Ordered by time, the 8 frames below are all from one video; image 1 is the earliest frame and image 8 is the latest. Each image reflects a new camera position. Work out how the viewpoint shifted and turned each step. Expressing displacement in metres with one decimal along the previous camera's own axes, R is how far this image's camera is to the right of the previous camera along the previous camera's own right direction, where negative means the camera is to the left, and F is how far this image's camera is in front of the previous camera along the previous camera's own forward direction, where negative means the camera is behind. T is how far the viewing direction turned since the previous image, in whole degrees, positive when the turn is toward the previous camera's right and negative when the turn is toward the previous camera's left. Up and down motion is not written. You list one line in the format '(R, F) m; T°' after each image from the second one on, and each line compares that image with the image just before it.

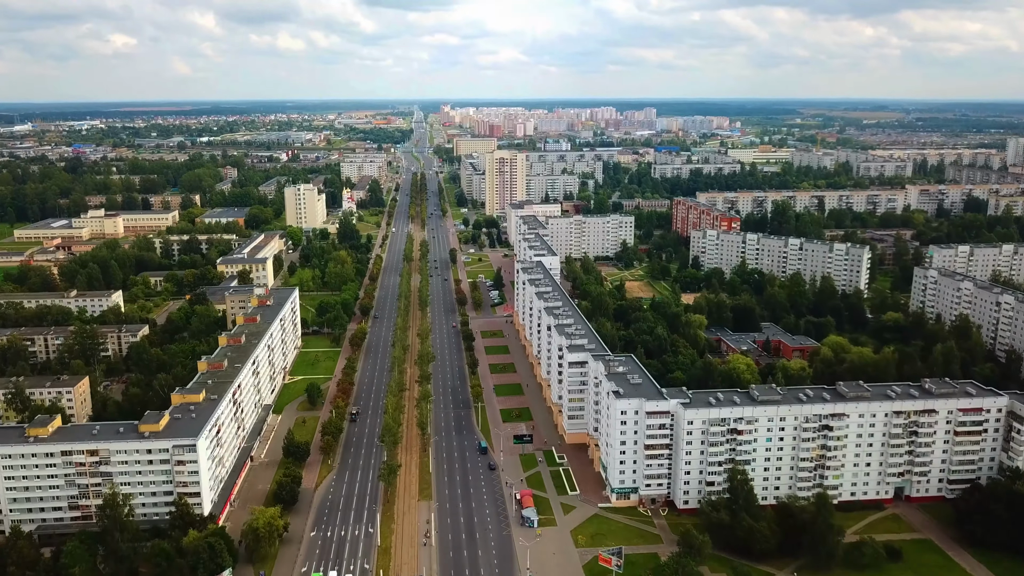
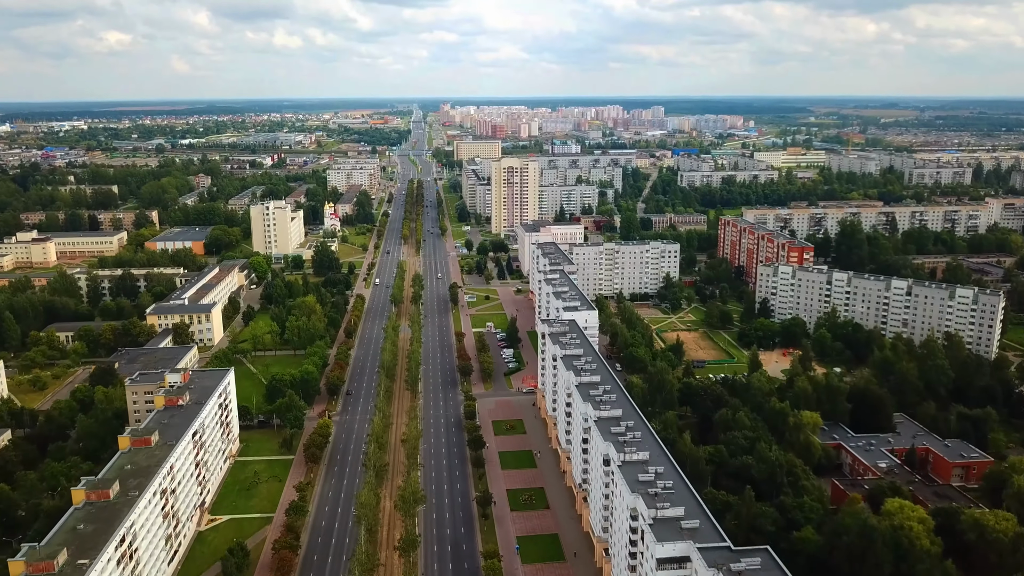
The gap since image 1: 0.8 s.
(-1.3, +19.0) m; 0°
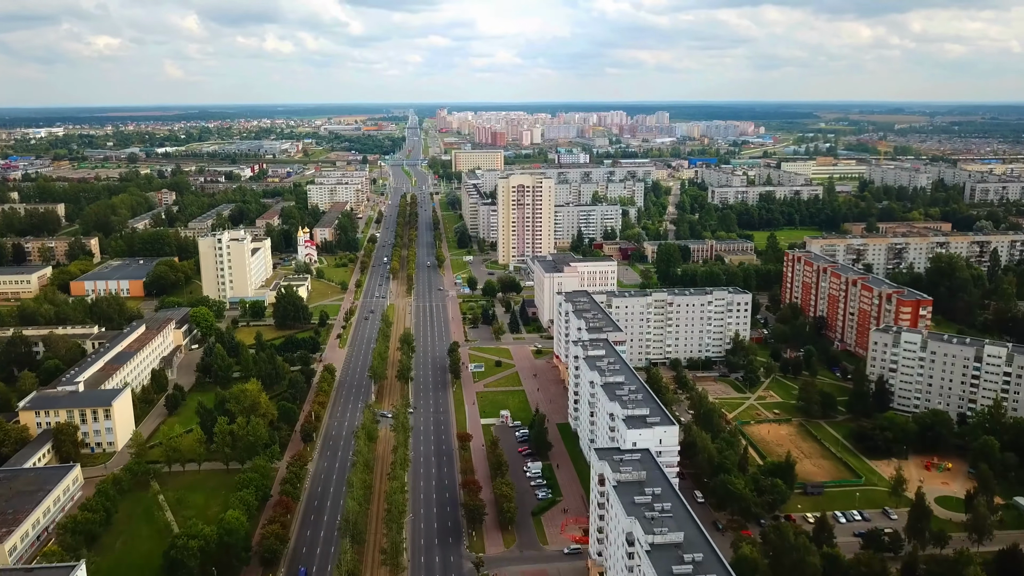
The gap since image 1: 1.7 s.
(-1.6, +18.5) m; 0°
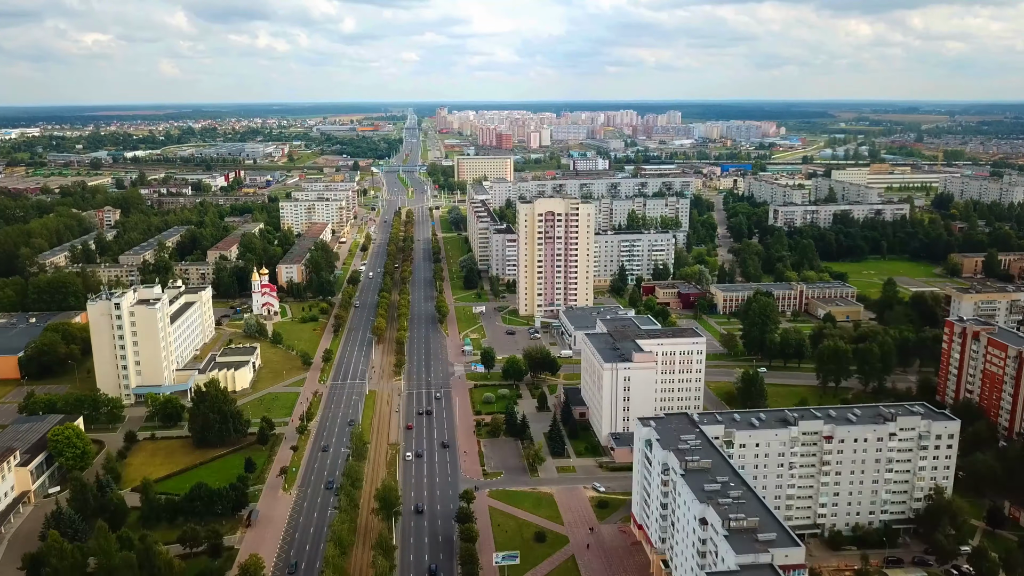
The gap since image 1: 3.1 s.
(-2.1, +23.5) m; 0°
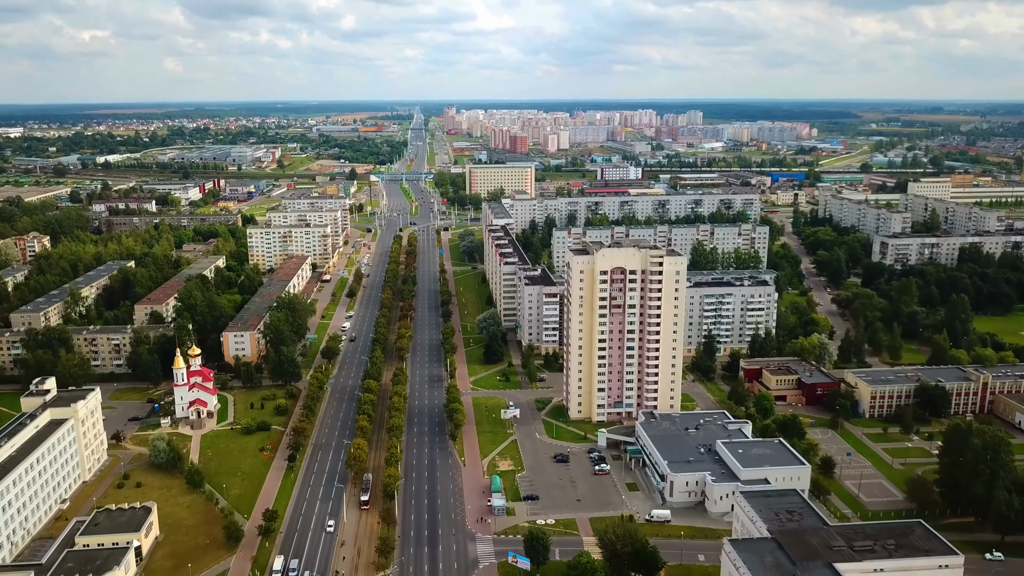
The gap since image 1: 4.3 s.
(-2.3, +23.2) m; 0°
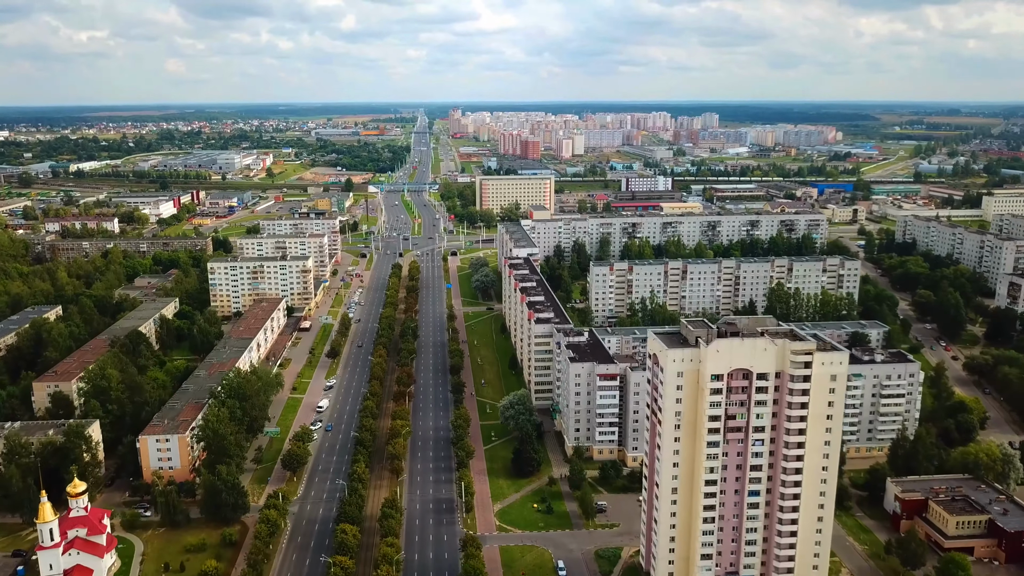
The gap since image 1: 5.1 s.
(-1.8, +17.2) m; 0°
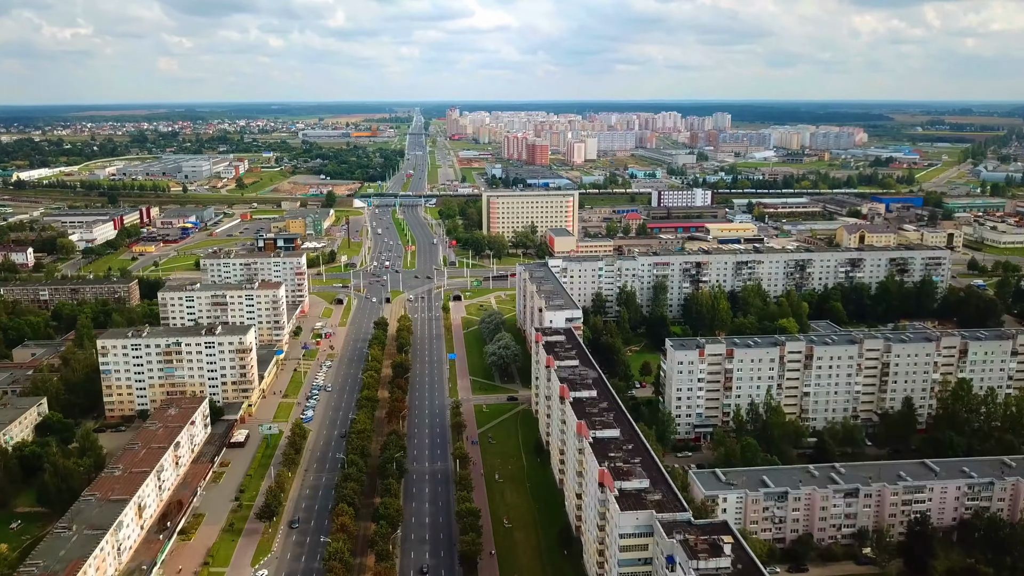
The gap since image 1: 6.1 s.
(-2.2, +22.3) m; 0°
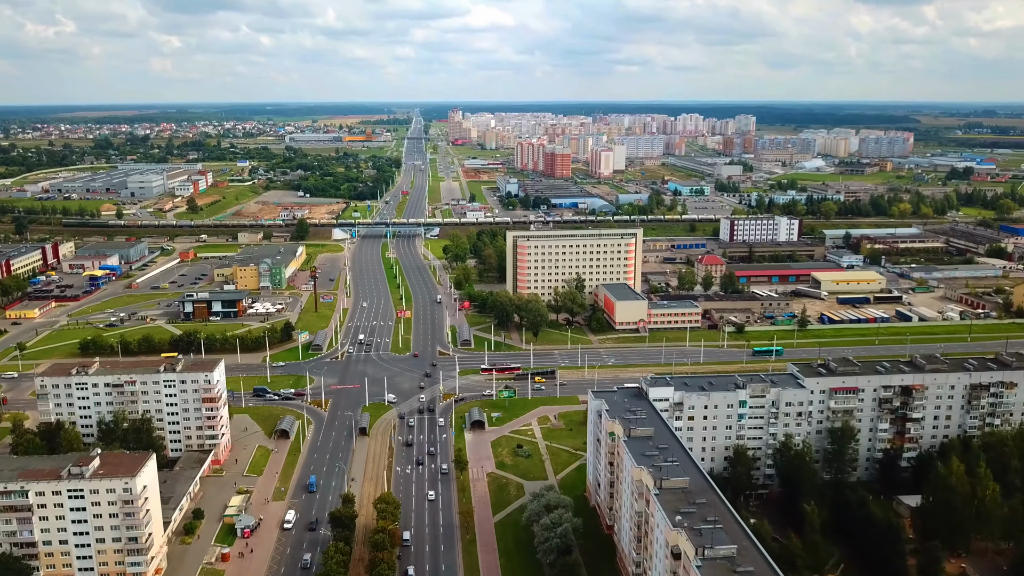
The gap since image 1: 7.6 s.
(-3.0, +29.1) m; 0°
